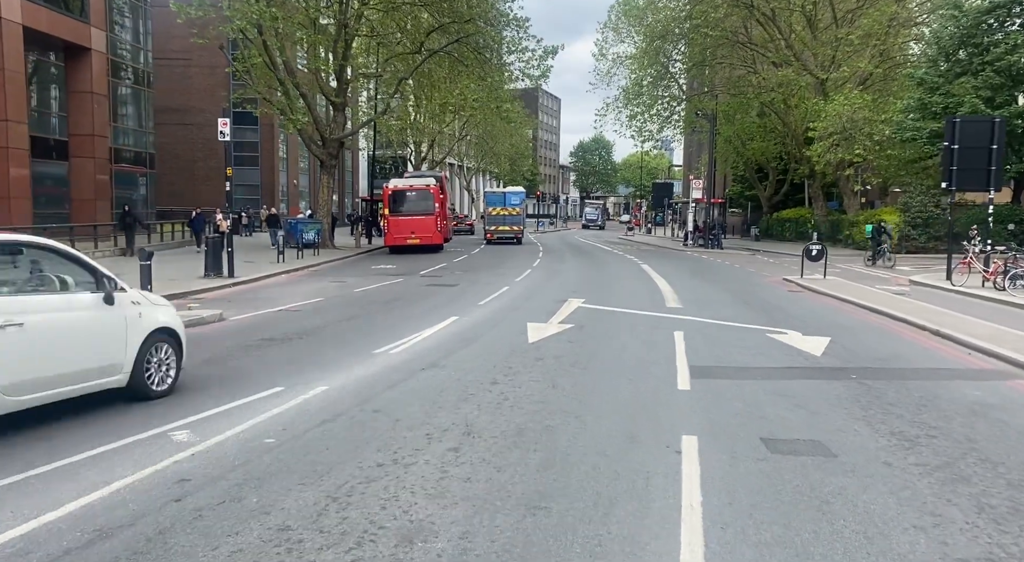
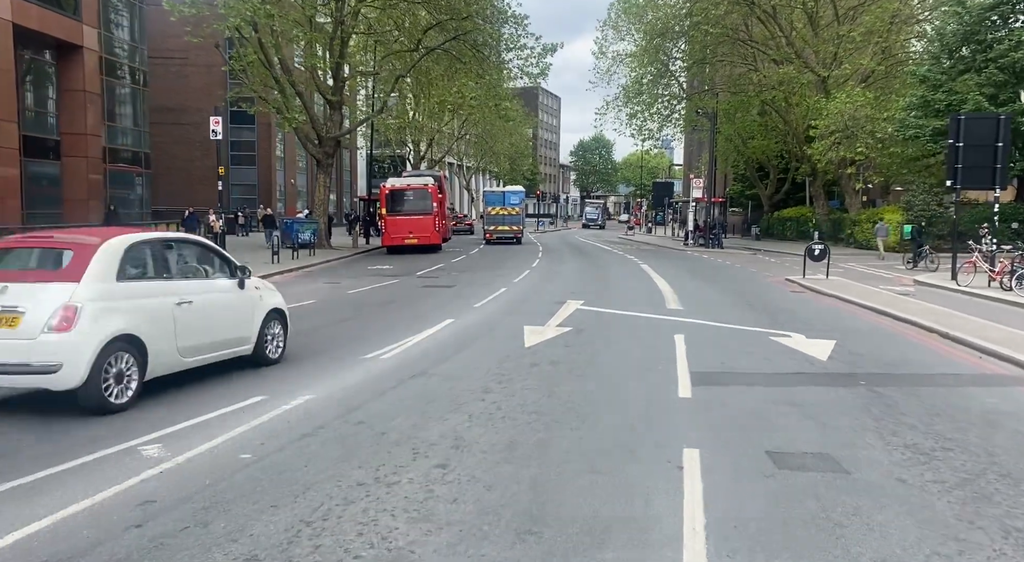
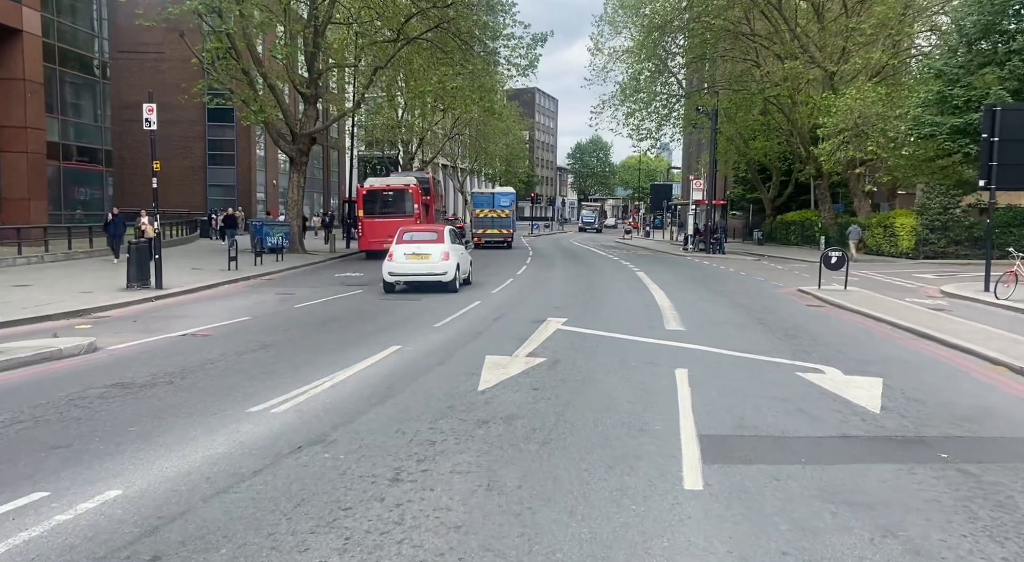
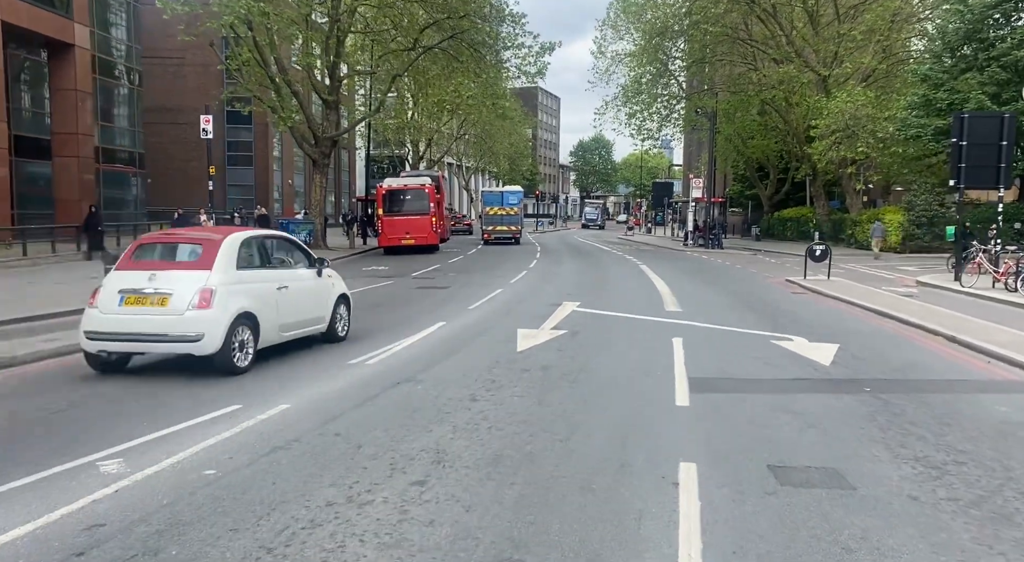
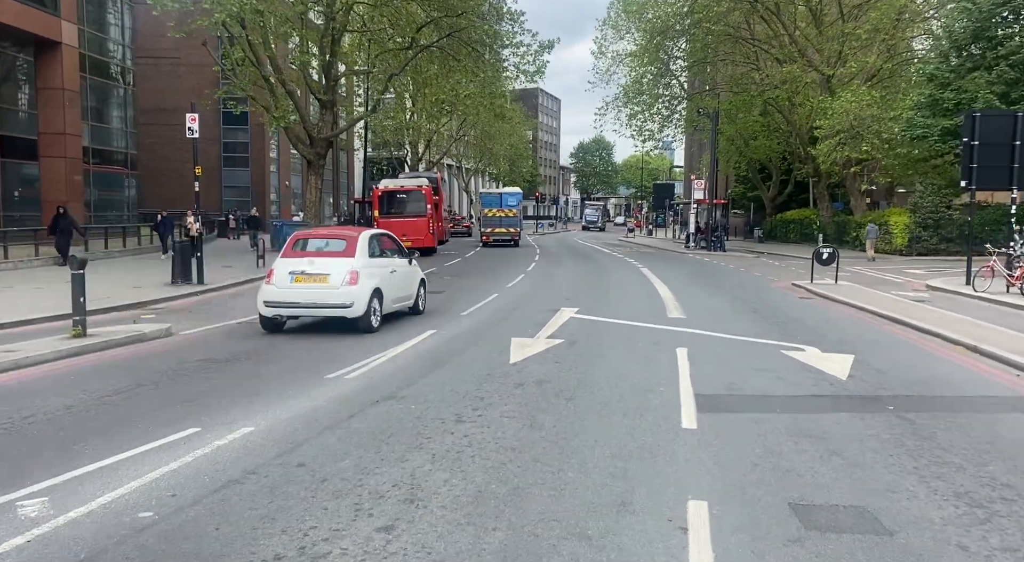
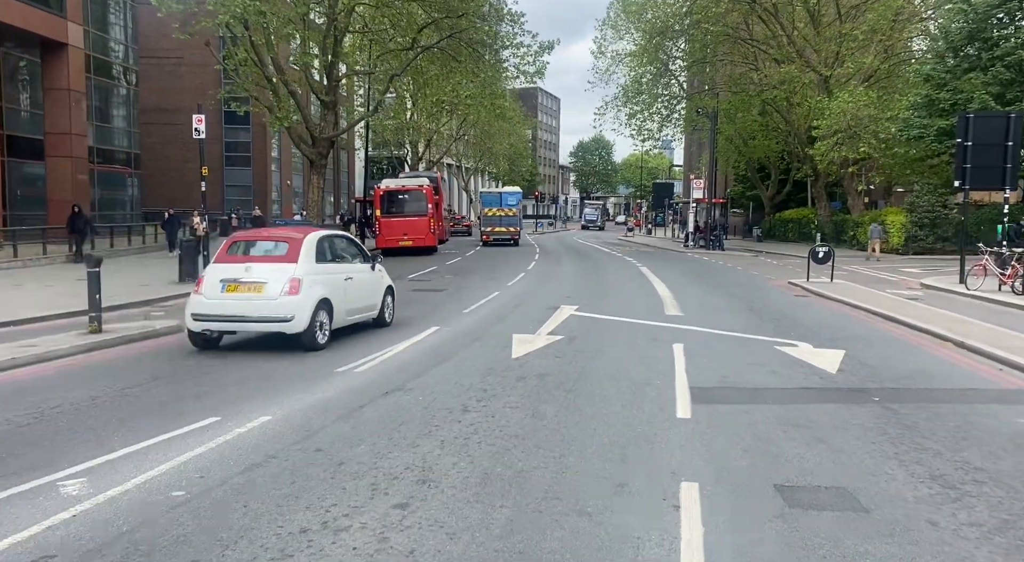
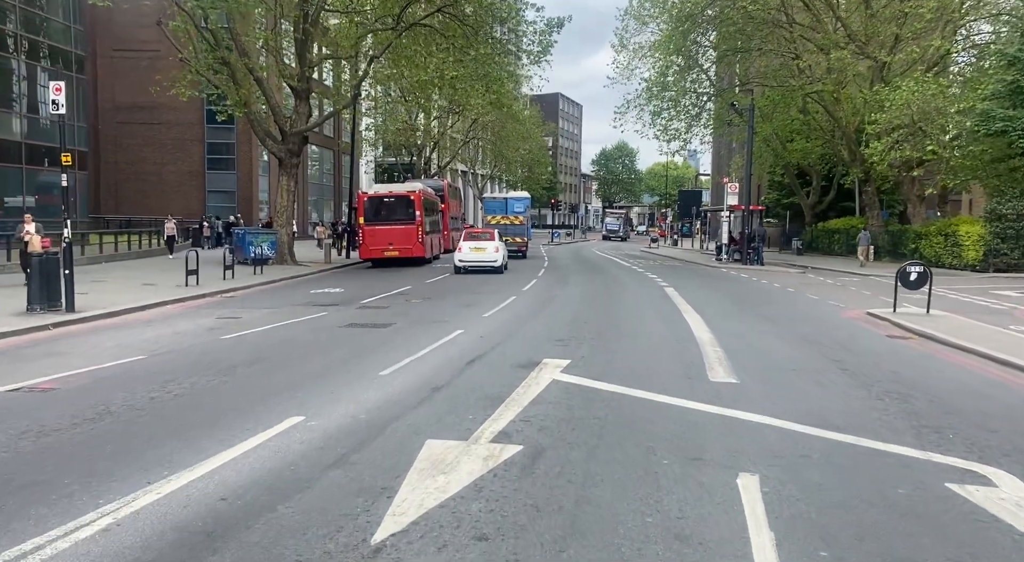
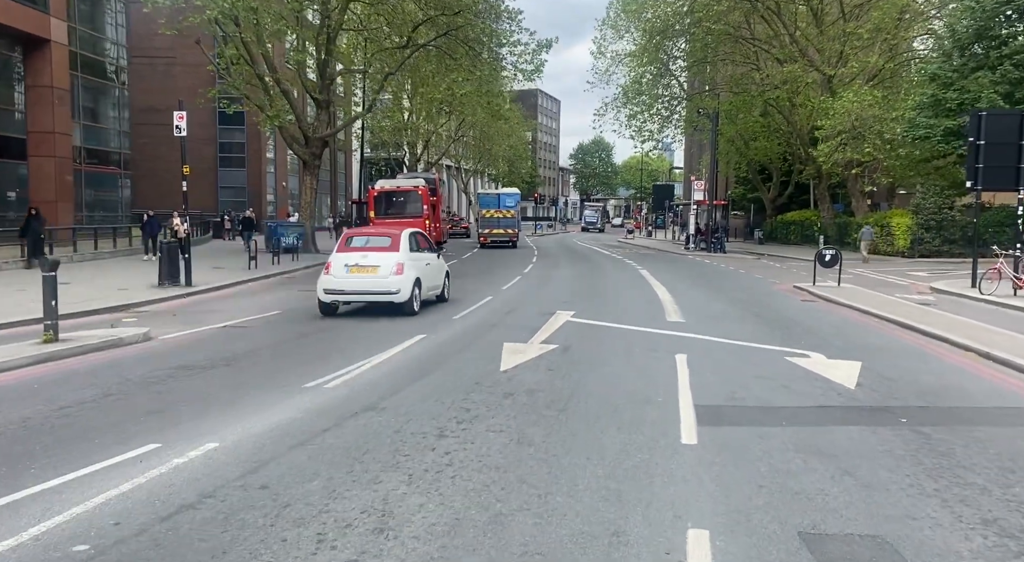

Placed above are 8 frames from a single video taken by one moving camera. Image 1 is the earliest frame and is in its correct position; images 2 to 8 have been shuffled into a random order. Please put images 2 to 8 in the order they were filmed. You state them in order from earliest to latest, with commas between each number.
2, 4, 6, 5, 8, 3, 7
